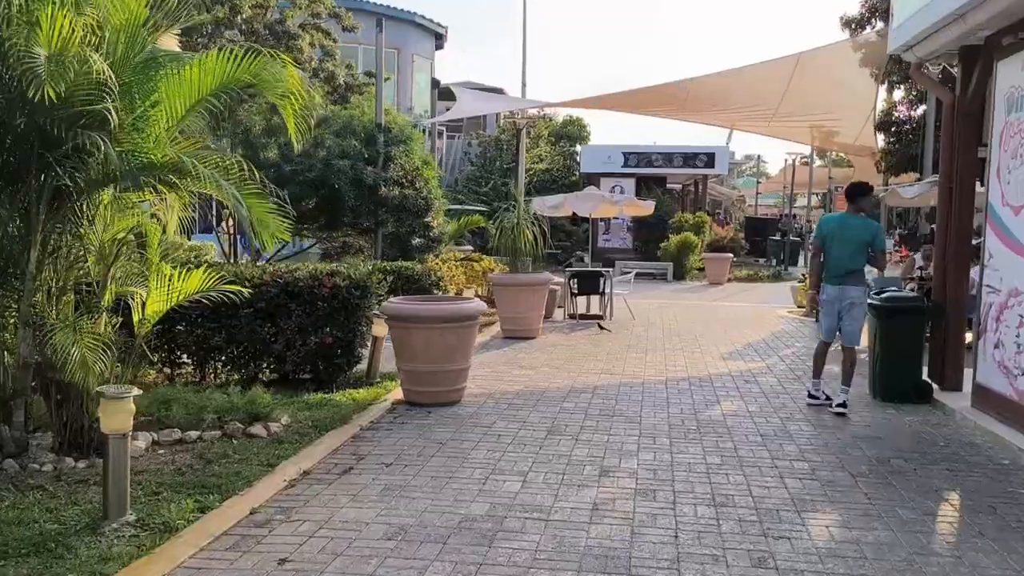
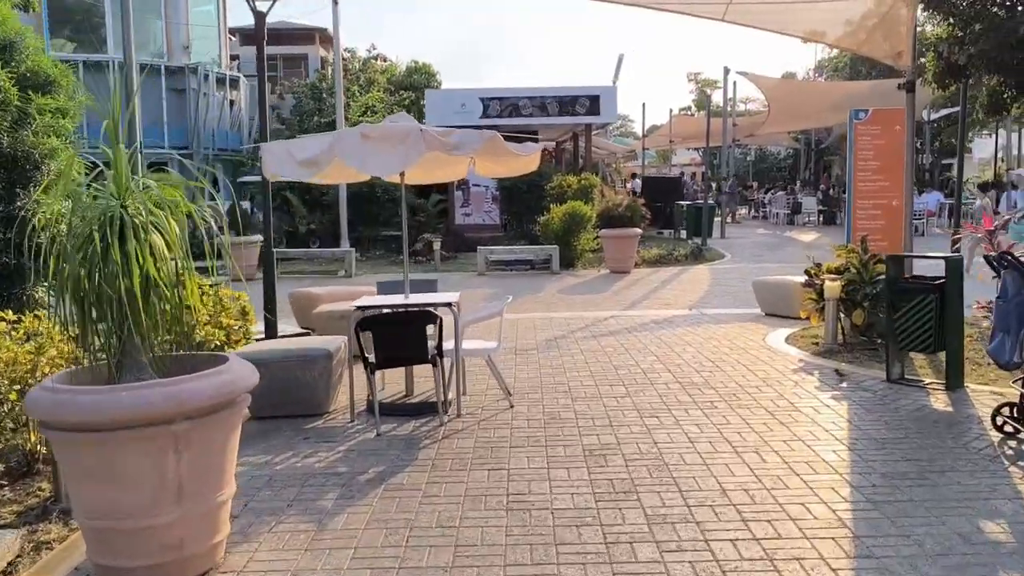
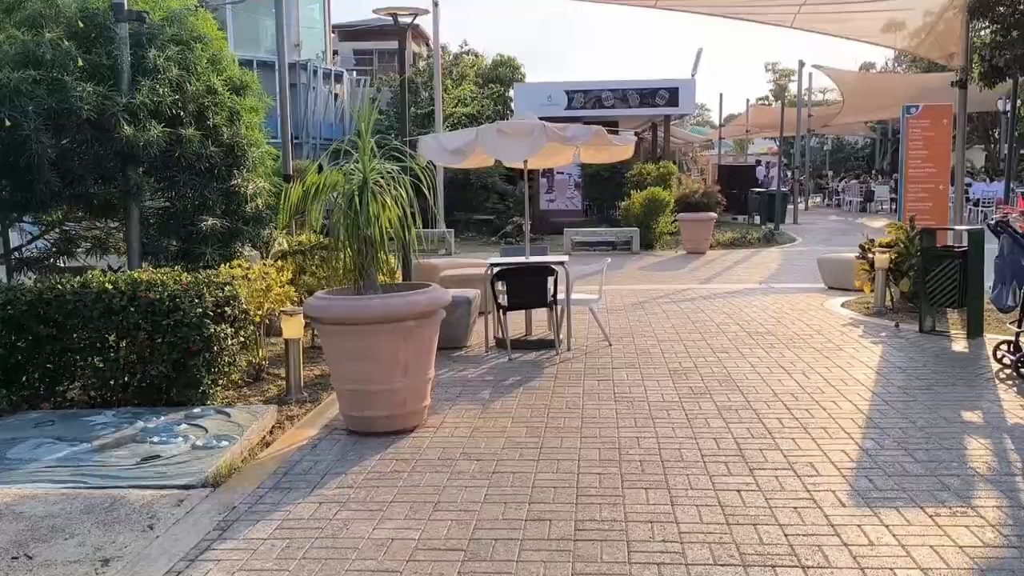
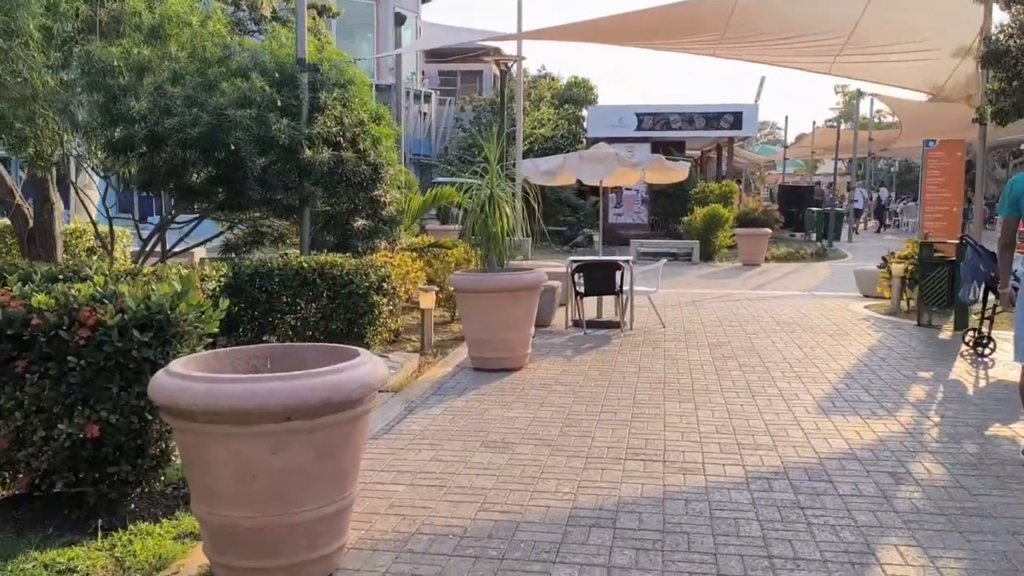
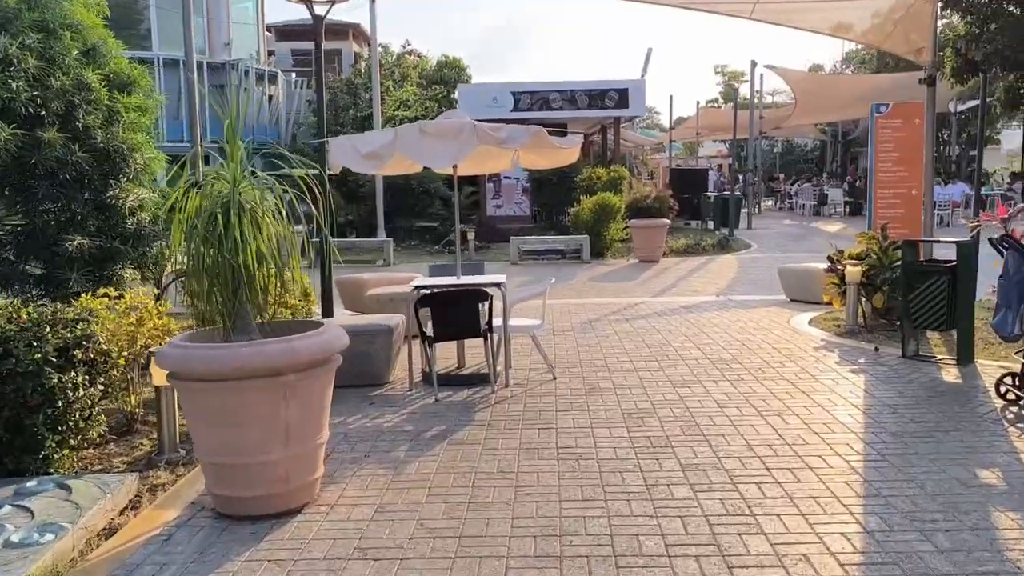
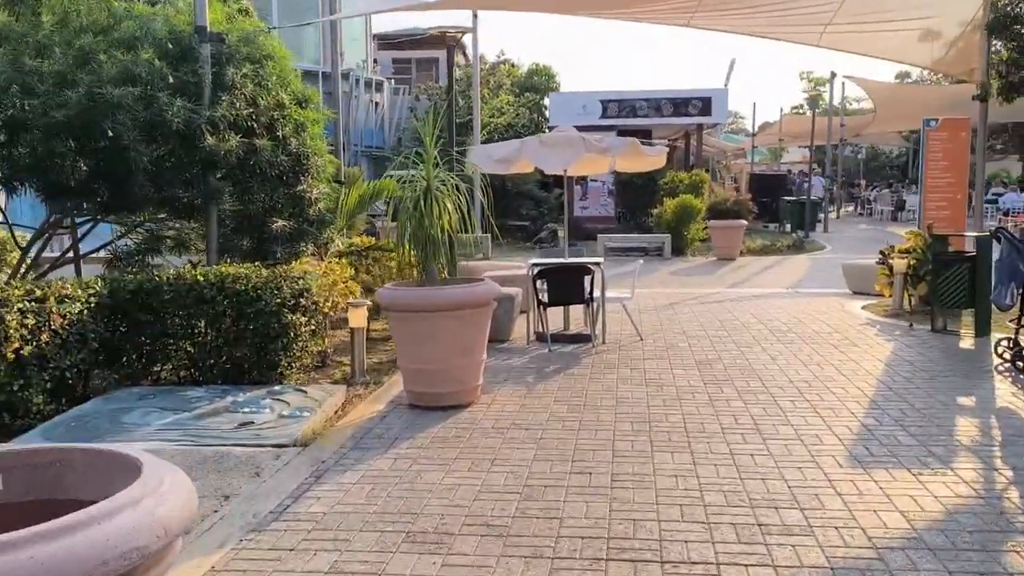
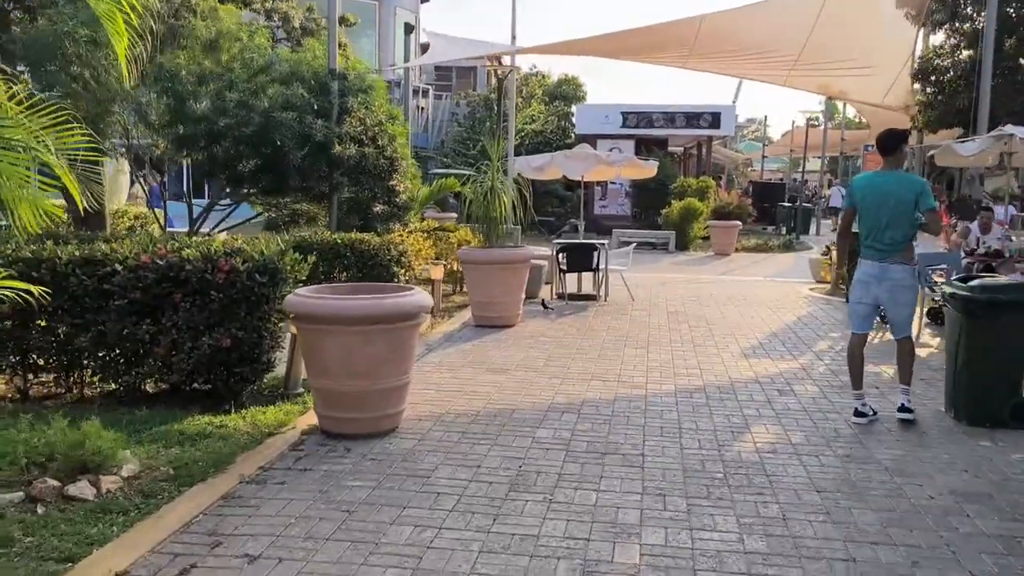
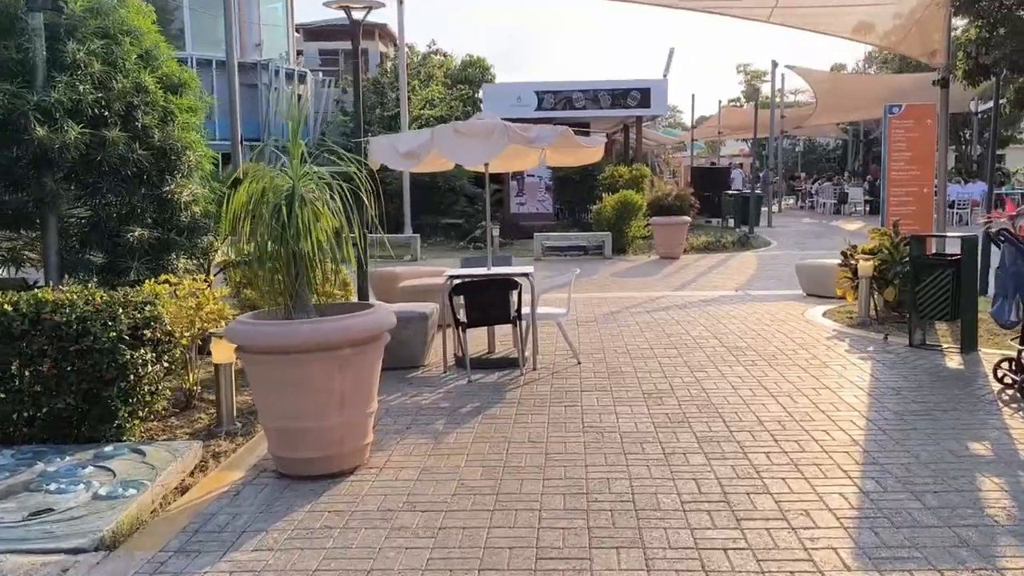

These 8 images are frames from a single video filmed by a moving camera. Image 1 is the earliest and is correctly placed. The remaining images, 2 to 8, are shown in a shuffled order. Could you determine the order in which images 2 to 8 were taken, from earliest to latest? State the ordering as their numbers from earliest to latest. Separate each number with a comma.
7, 4, 6, 3, 8, 5, 2
